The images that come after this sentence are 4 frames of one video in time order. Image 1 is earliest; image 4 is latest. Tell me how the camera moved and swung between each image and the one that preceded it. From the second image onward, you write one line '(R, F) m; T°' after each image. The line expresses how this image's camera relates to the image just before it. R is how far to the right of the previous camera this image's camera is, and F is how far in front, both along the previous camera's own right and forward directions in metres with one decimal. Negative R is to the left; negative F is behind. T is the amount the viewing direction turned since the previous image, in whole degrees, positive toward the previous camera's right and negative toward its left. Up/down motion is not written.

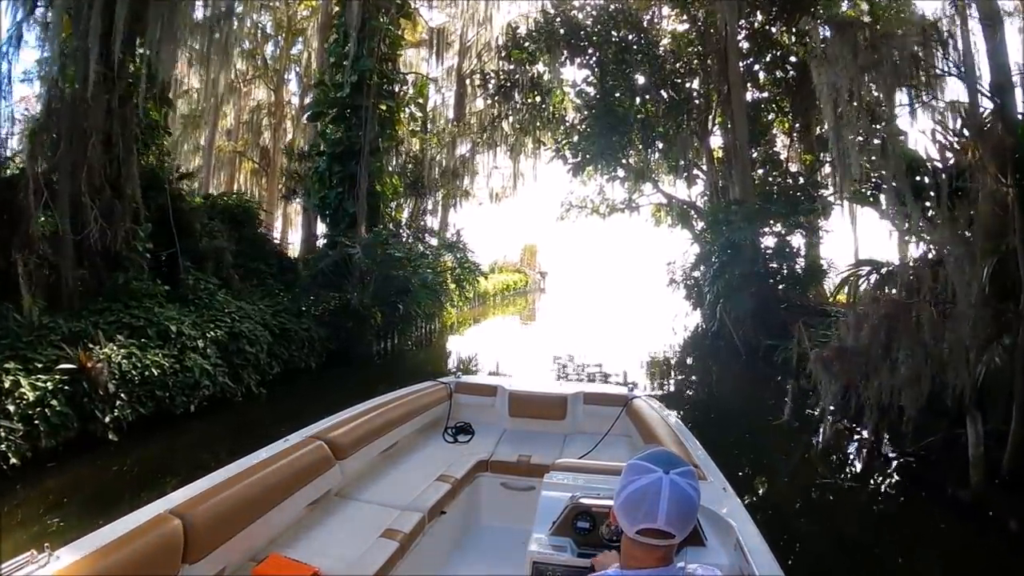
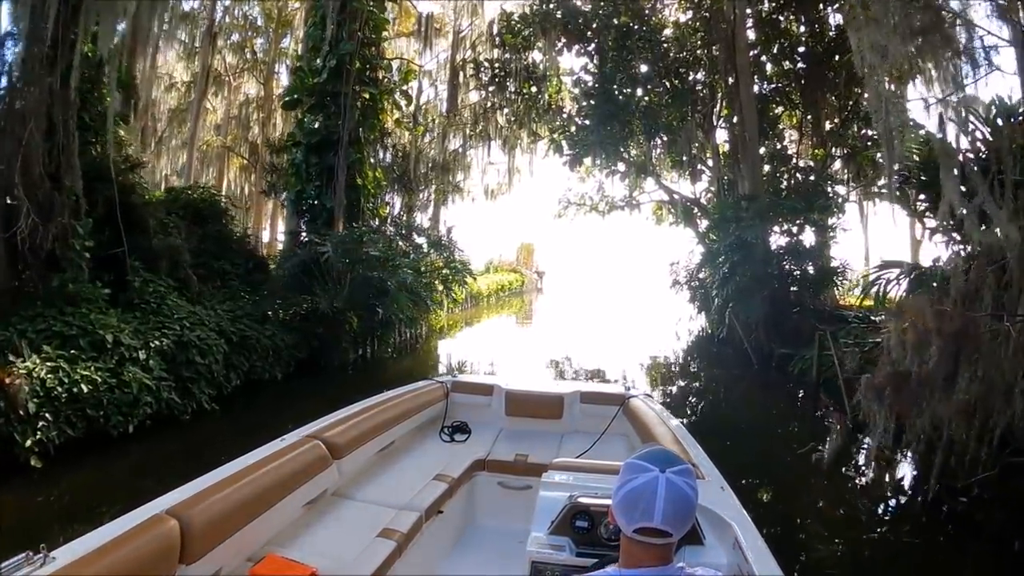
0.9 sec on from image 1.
(+0.1, +0.8) m; 0°
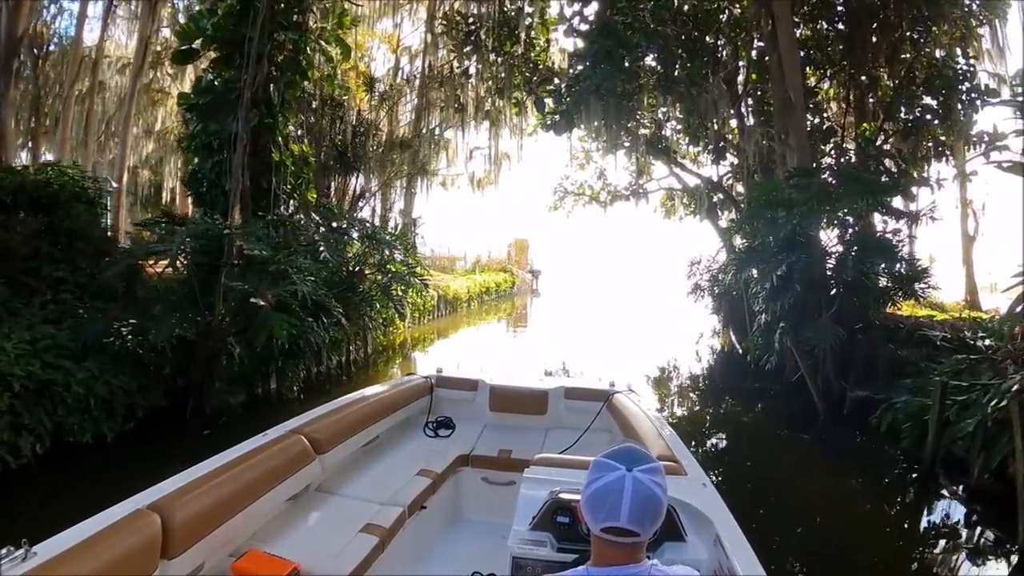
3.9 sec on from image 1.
(+0.4, +2.4) m; 0°
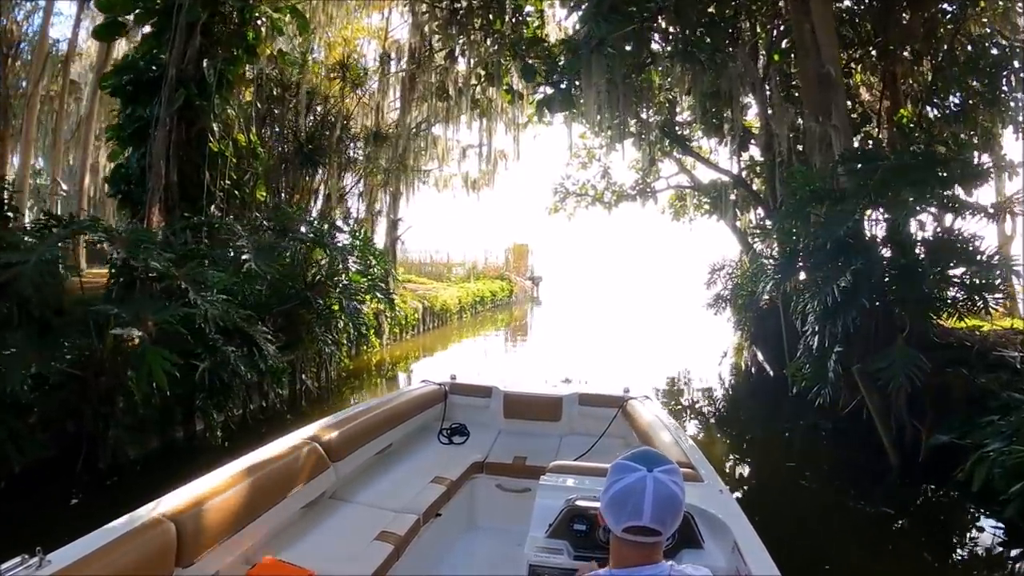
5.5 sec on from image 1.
(+0.2, +1.2) m; 0°
